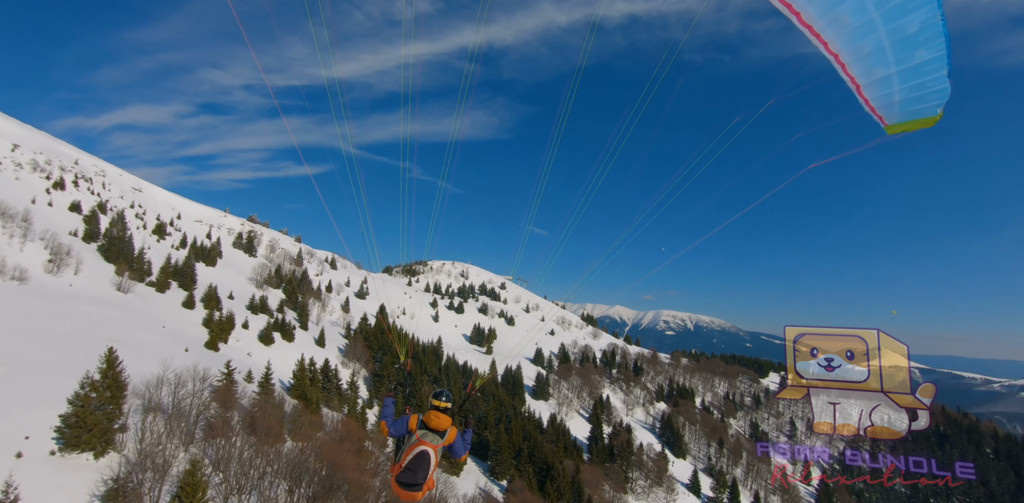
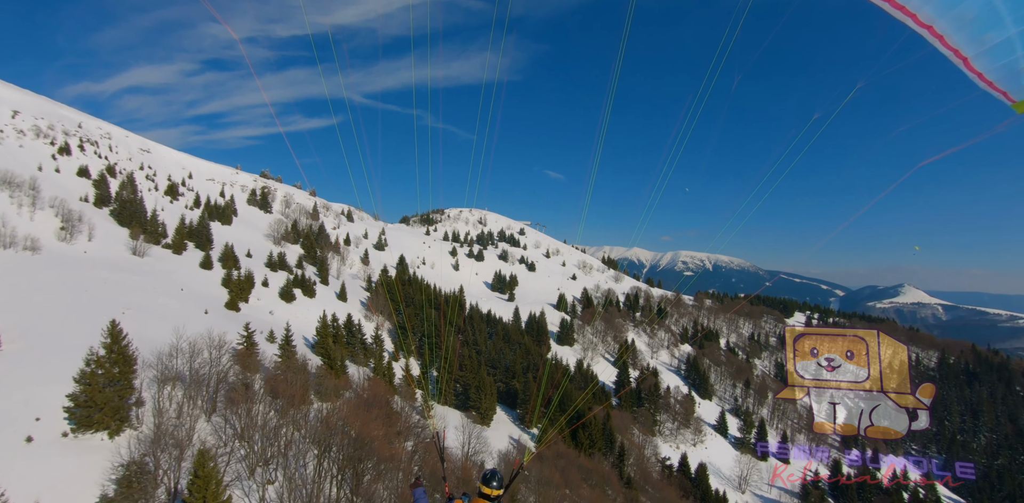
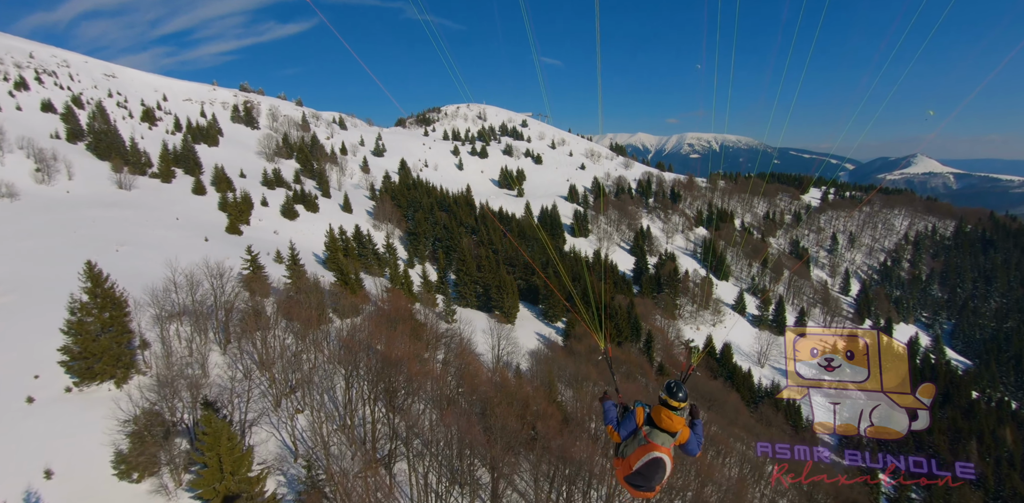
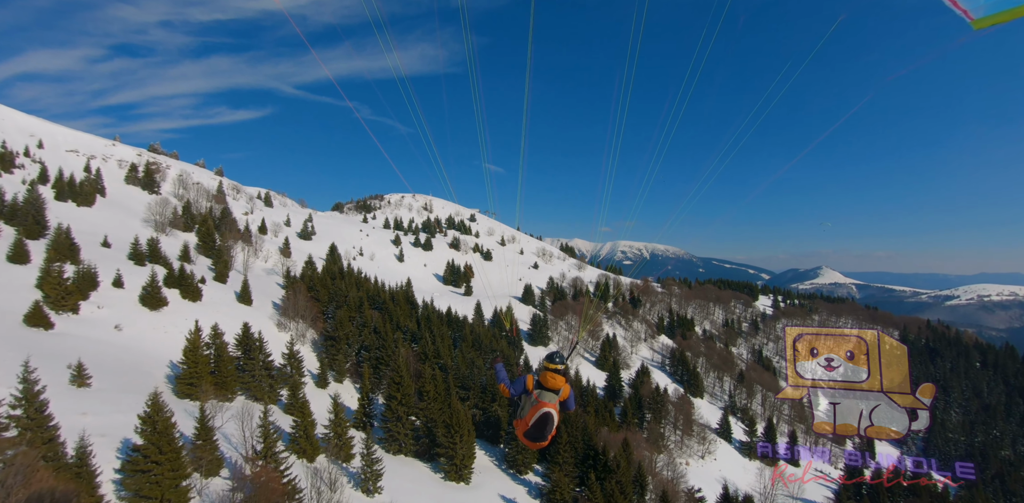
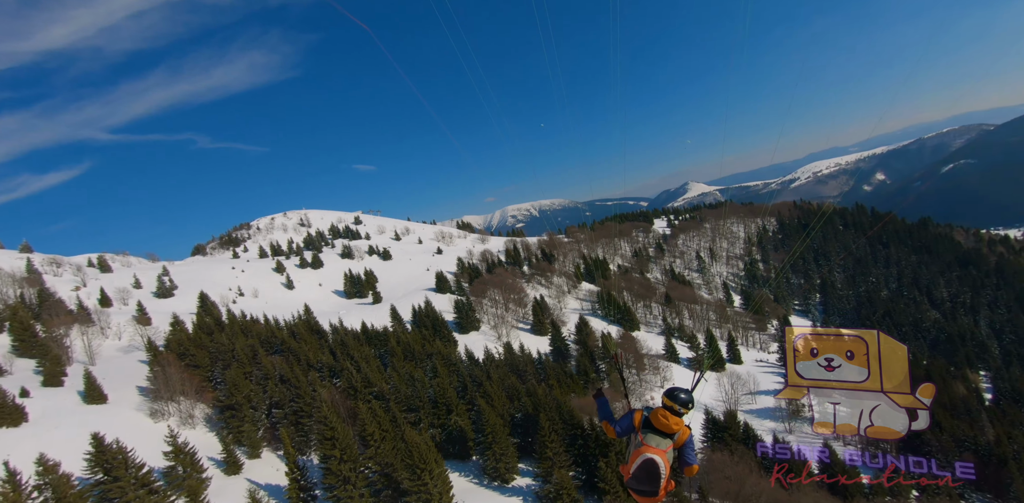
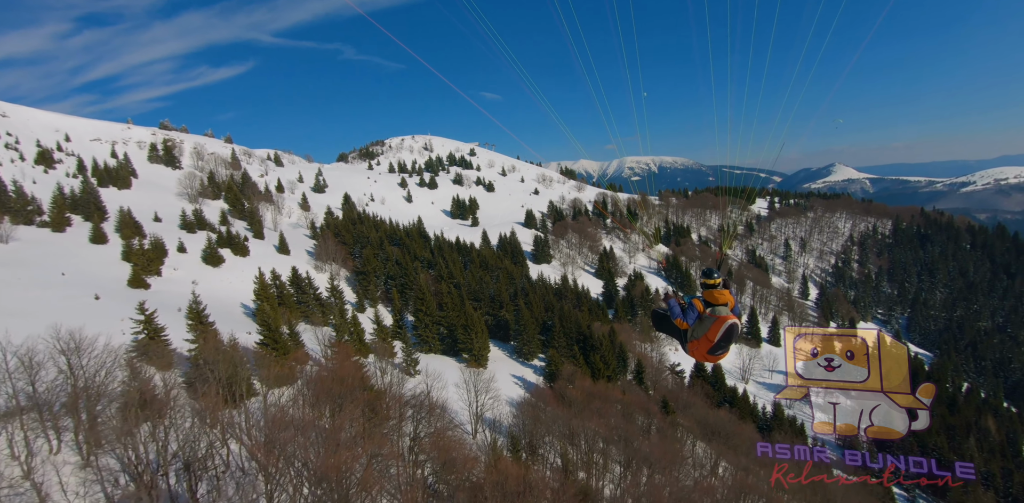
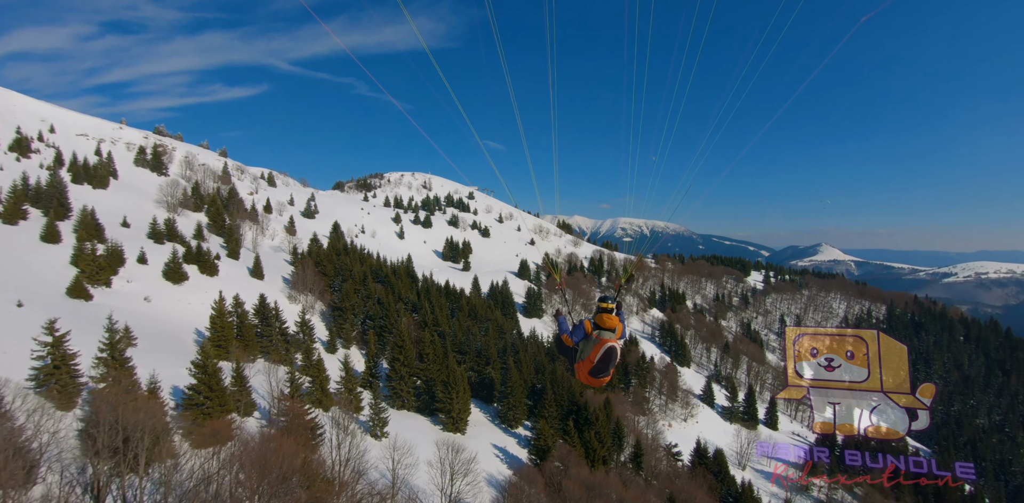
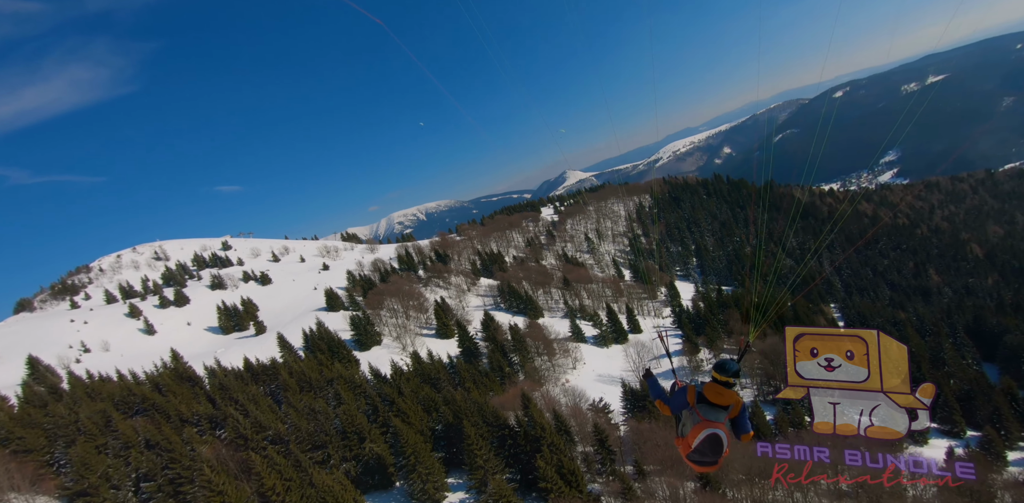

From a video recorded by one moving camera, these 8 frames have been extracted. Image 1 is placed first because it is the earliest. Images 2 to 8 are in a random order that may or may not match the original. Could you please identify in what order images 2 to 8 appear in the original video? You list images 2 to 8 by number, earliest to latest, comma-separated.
2, 3, 6, 7, 4, 5, 8
